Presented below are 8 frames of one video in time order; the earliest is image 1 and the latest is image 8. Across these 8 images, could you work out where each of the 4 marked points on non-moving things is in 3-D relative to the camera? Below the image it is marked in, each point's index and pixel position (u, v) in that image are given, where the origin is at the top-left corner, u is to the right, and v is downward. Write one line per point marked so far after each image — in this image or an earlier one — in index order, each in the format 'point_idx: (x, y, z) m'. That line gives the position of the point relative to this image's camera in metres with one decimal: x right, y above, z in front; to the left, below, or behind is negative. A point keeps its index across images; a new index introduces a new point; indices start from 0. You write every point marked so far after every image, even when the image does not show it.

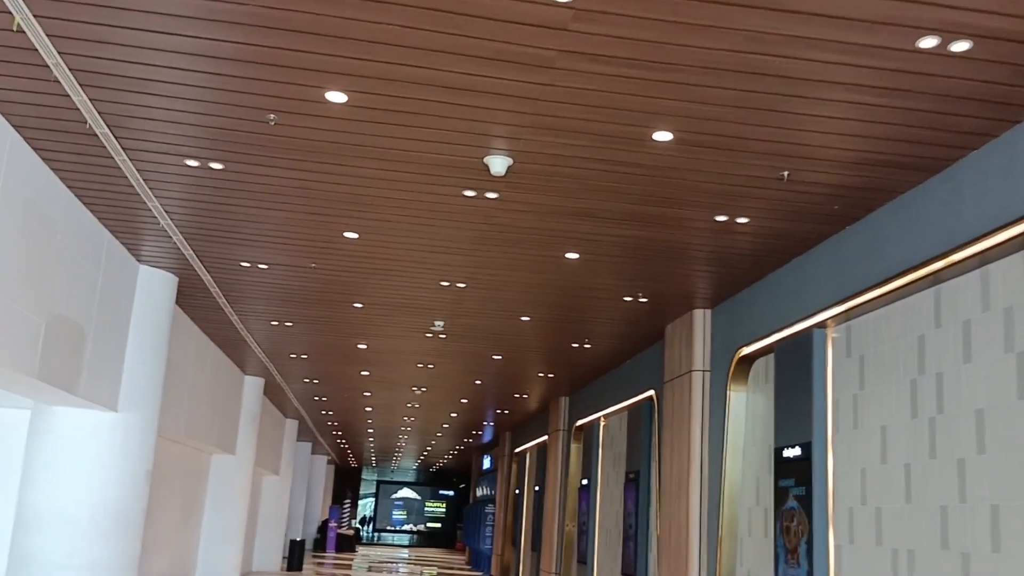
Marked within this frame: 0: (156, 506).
0: (-4.8, -2.9, +11.8) m
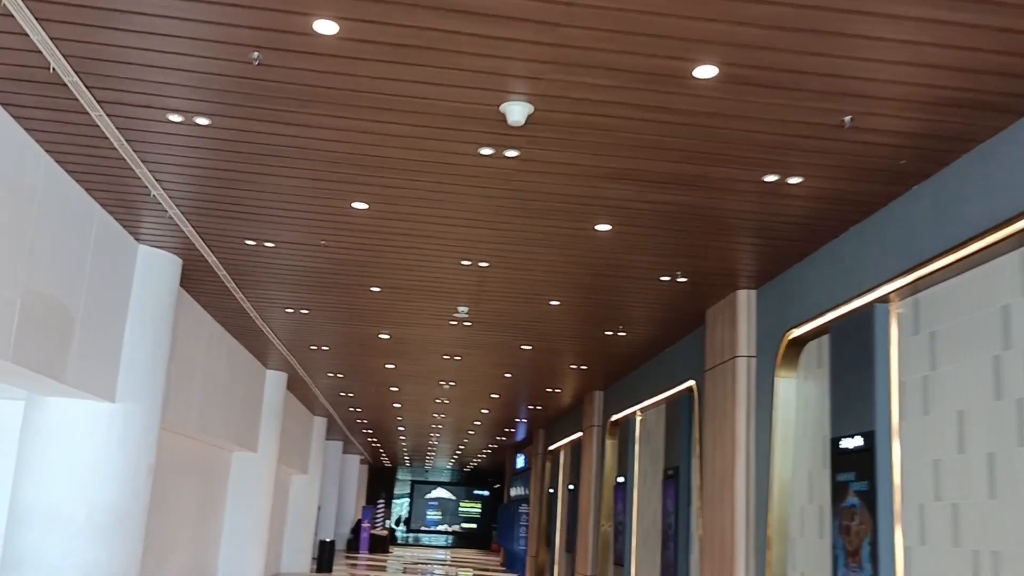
0: (-4.5, -2.7, +11.3) m
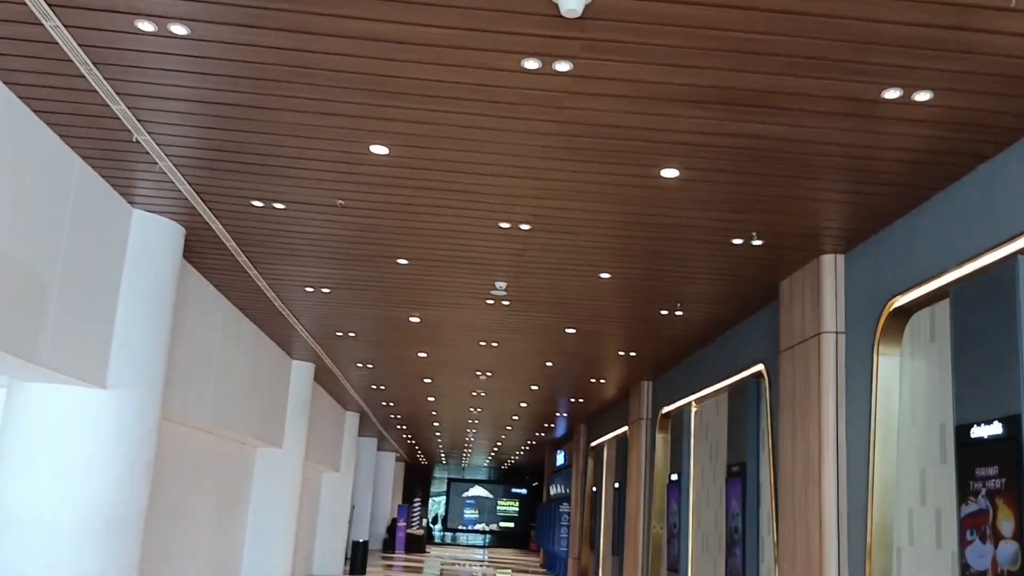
0: (-3.9, -2.5, +10.2) m
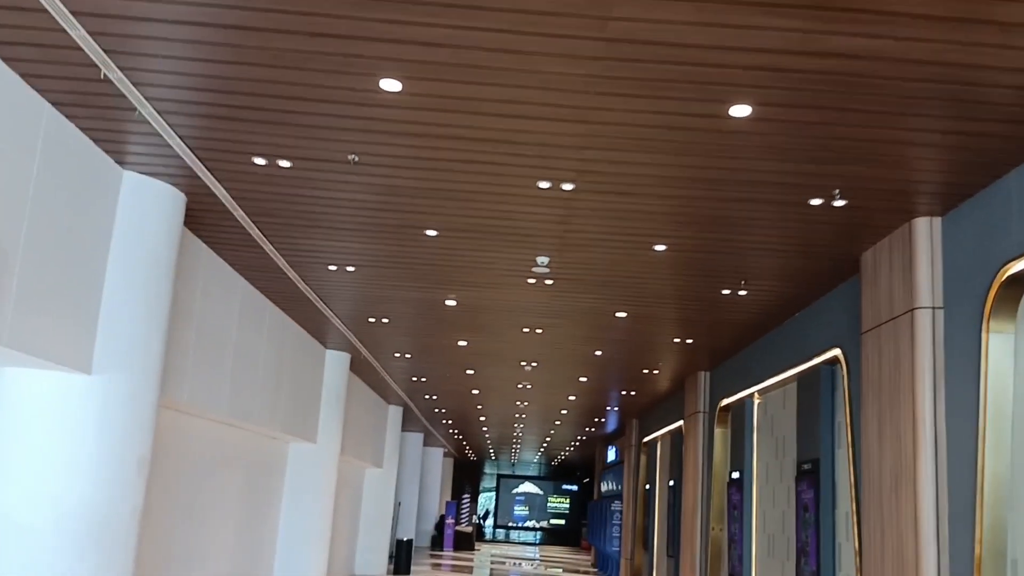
0: (-3.4, -2.3, +9.5) m
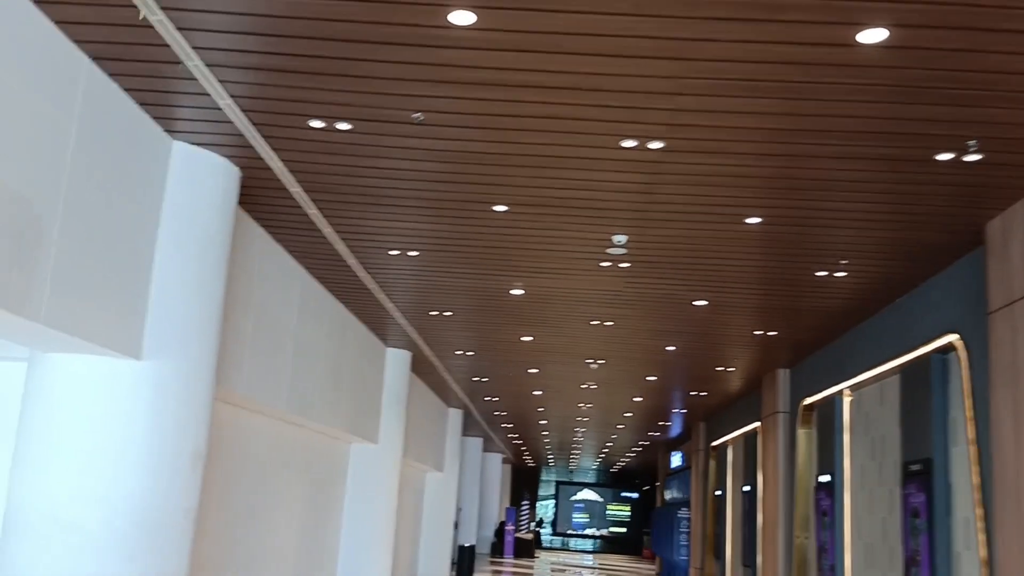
0: (-2.7, -2.2, +9.0) m
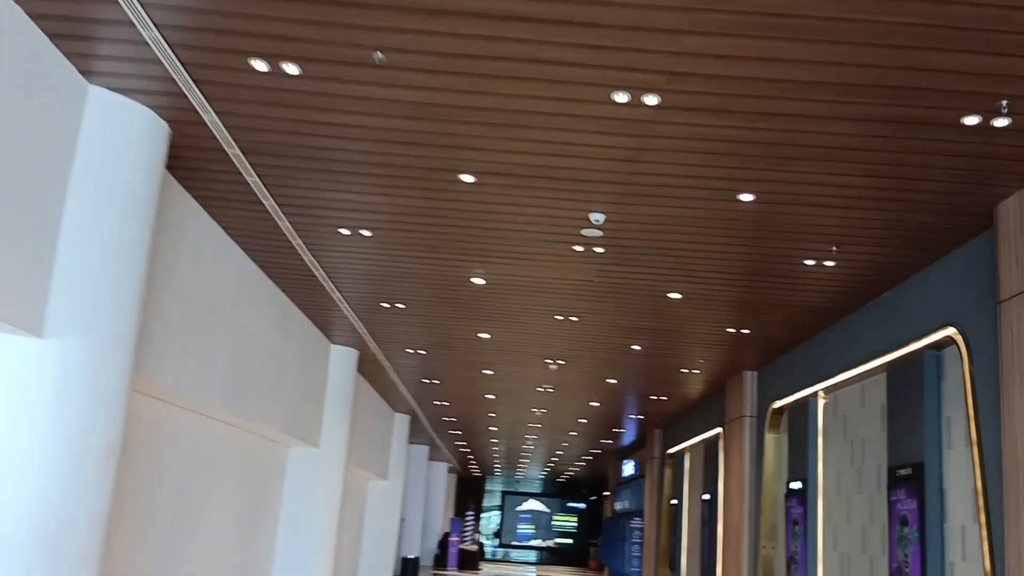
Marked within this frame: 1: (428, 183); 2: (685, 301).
0: (-3.1, -2.0, +8.1) m
1: (-0.6, +0.8, +6.4) m
2: (+1.8, -0.1, +9.1) m
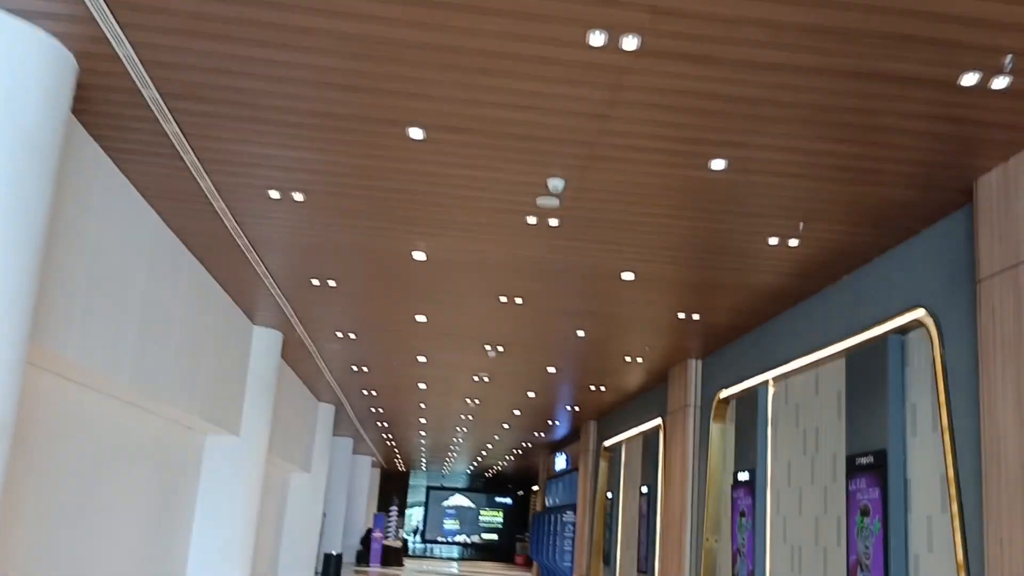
0: (-3.6, -1.7, +7.3) m
1: (-0.9, +1.0, +5.8) m
2: (+1.2, +0.1, +8.7) m
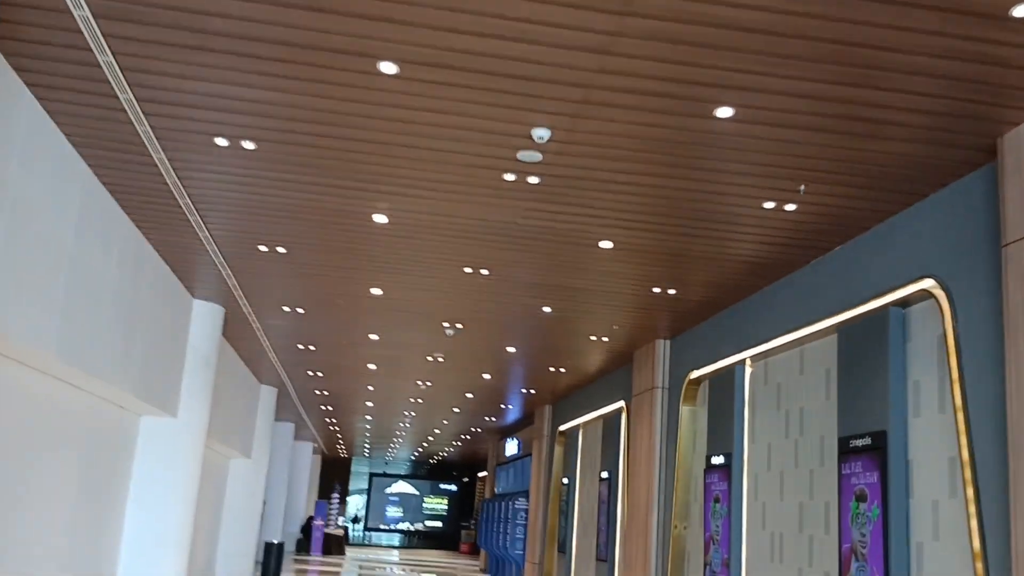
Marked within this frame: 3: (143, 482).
0: (-3.8, -1.4, +6.4) m
1: (-1.0, +1.2, +5.1) m
2: (+0.9, +0.3, +8.1) m
3: (-4.3, -2.3, +10.4) m
